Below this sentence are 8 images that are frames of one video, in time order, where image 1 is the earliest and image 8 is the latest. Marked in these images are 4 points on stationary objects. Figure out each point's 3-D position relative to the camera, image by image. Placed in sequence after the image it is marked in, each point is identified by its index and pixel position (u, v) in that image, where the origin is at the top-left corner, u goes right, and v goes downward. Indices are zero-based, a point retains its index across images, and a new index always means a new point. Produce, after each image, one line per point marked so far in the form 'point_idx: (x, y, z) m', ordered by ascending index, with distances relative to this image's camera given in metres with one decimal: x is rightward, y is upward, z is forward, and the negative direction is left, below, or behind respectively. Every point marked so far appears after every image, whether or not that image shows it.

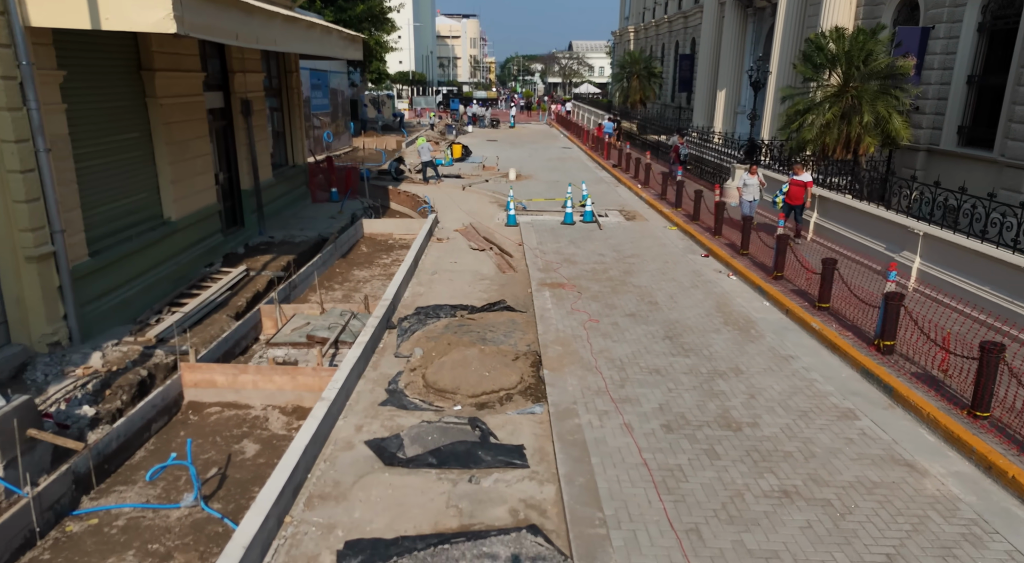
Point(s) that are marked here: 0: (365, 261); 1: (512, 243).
0: (-2.8, +0.4, +13.7) m
1: (0.0, +0.7, +14.3) m
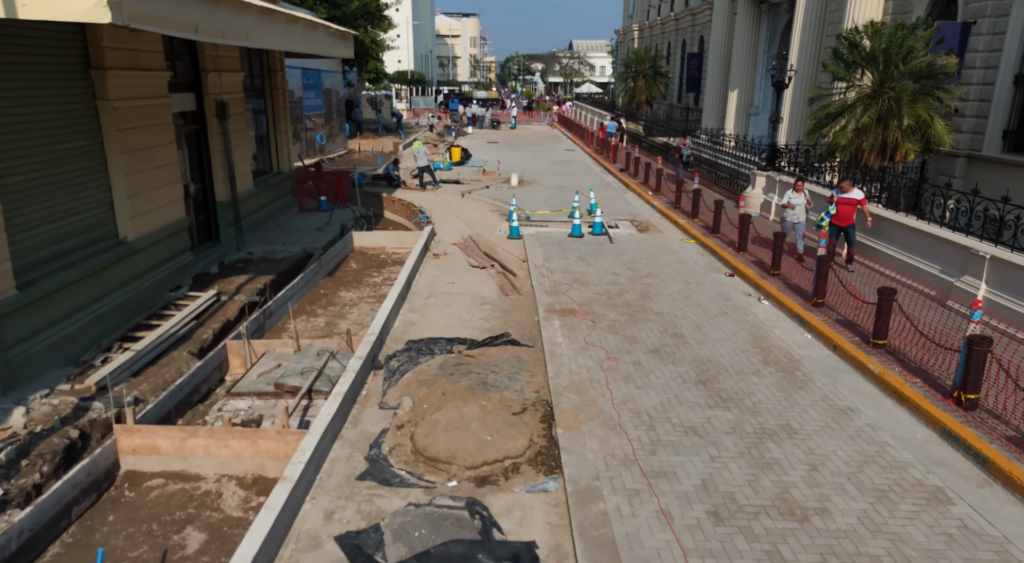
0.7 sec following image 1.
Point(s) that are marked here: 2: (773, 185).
0: (-2.7, 0.0, +12.4) m
1: (+0.1, +0.4, +13.0) m
2: (+5.8, +2.1, +15.9) m
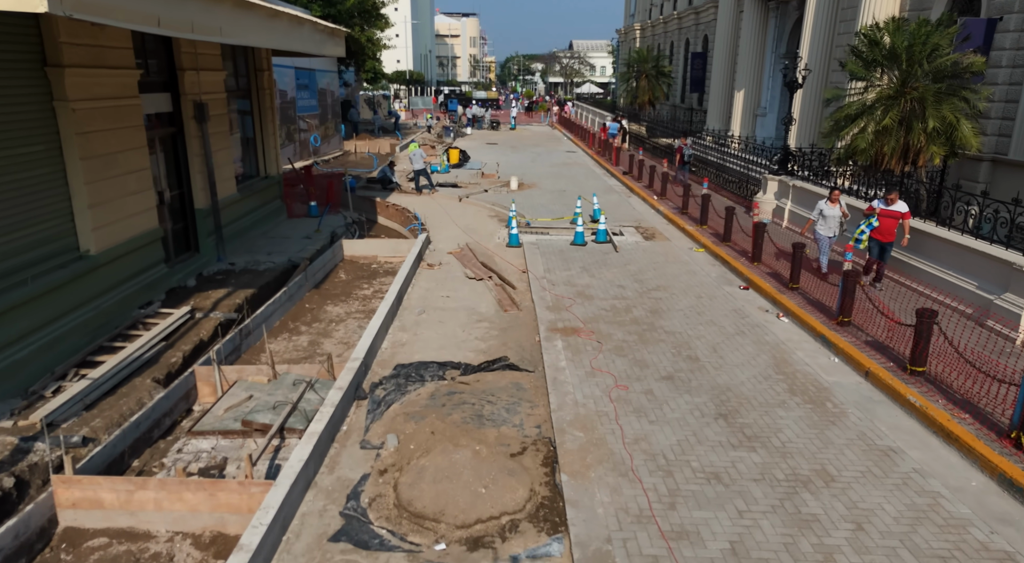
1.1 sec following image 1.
0: (-2.7, -0.2, +11.7) m
1: (0.0, +0.2, +12.2) m
2: (+5.7, +1.9, +15.1) m
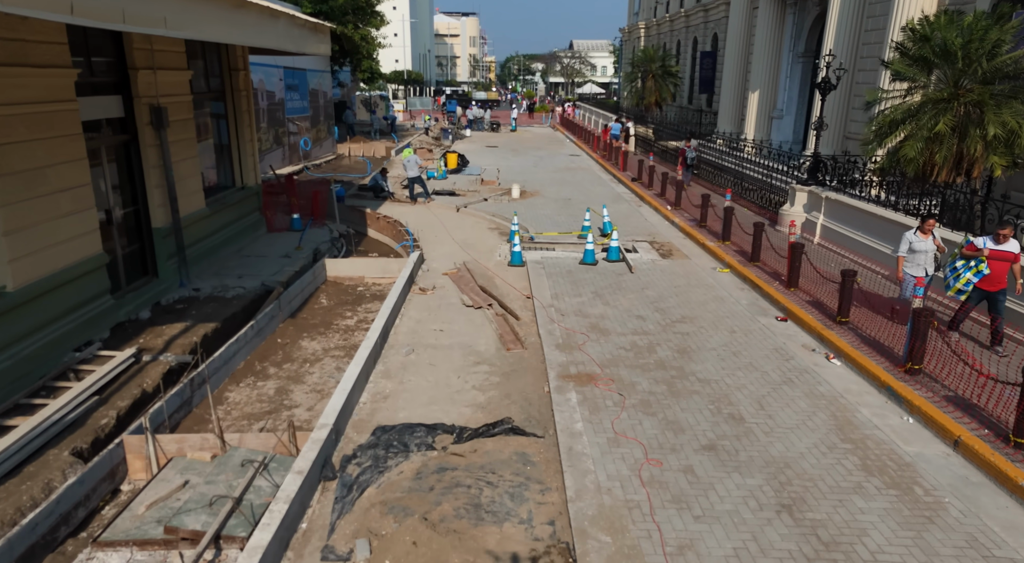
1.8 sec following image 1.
0: (-2.7, -0.6, +10.2) m
1: (+0.1, -0.2, +10.8) m
2: (+5.8, +1.5, +13.7) m
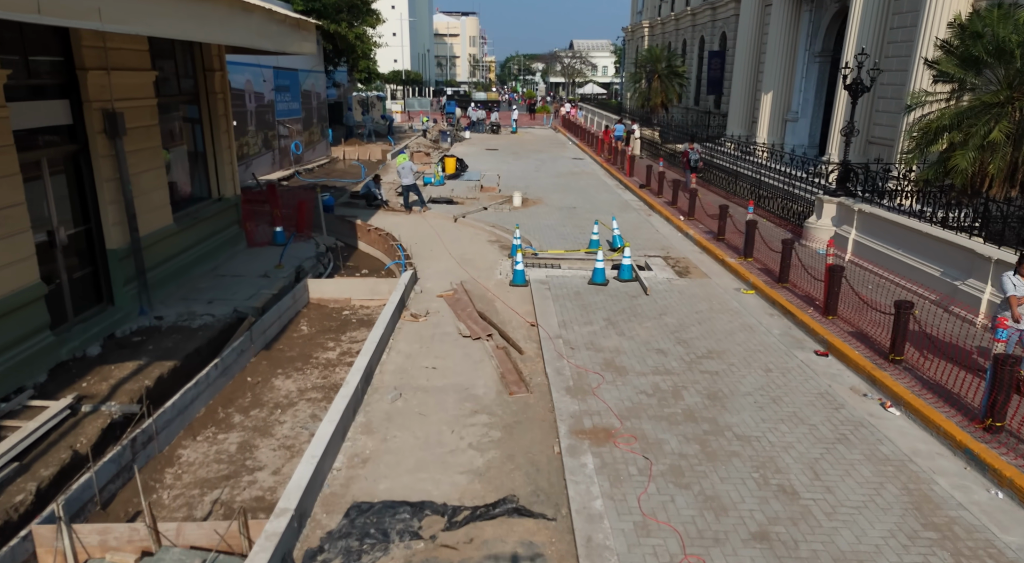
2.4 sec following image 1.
0: (-2.7, -0.9, +9.1) m
1: (+0.1, -0.6, +9.6) m
2: (+5.8, +1.2, +12.5) m
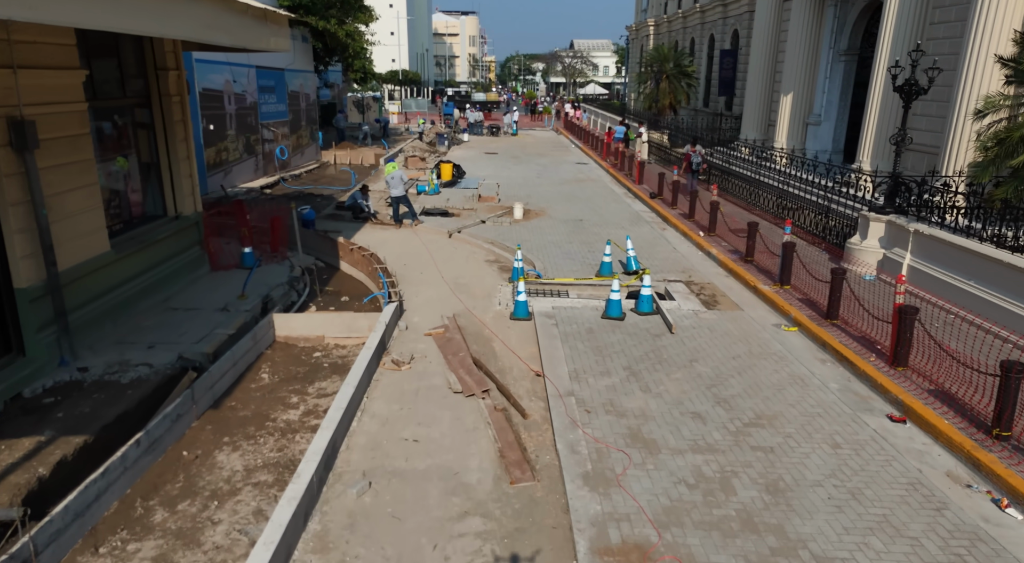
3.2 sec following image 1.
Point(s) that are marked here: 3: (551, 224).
0: (-2.6, -1.4, +7.4) m
1: (+0.1, -1.0, +8.0) m
2: (+5.8, +0.7, +10.9) m
3: (+0.9, +1.3, +16.5) m
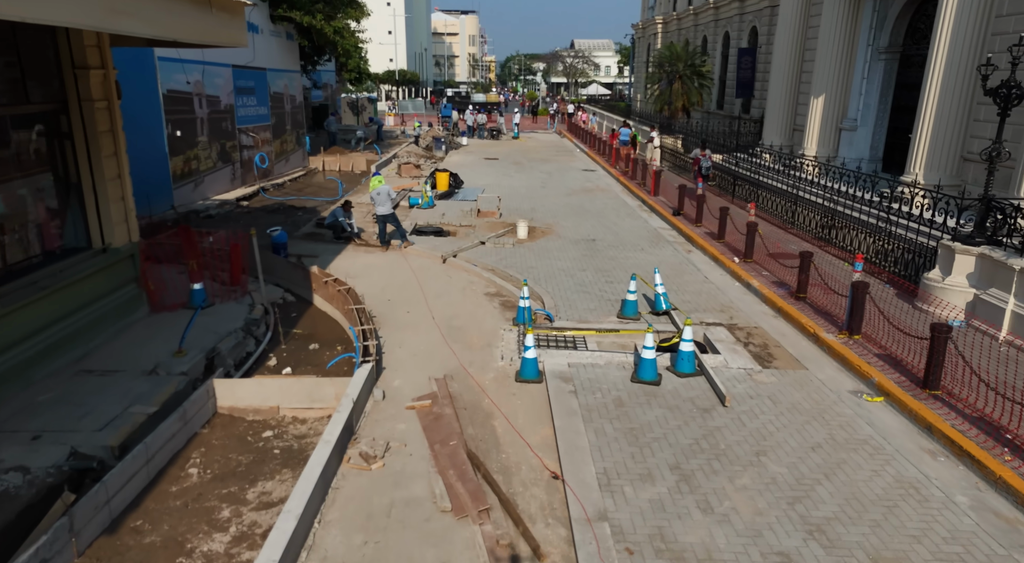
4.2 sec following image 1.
0: (-2.6, -2.0, +5.3) m
1: (+0.2, -1.6, +5.9) m
2: (+5.9, +0.1, +8.8) m
3: (+1.0, +0.8, +14.5) m
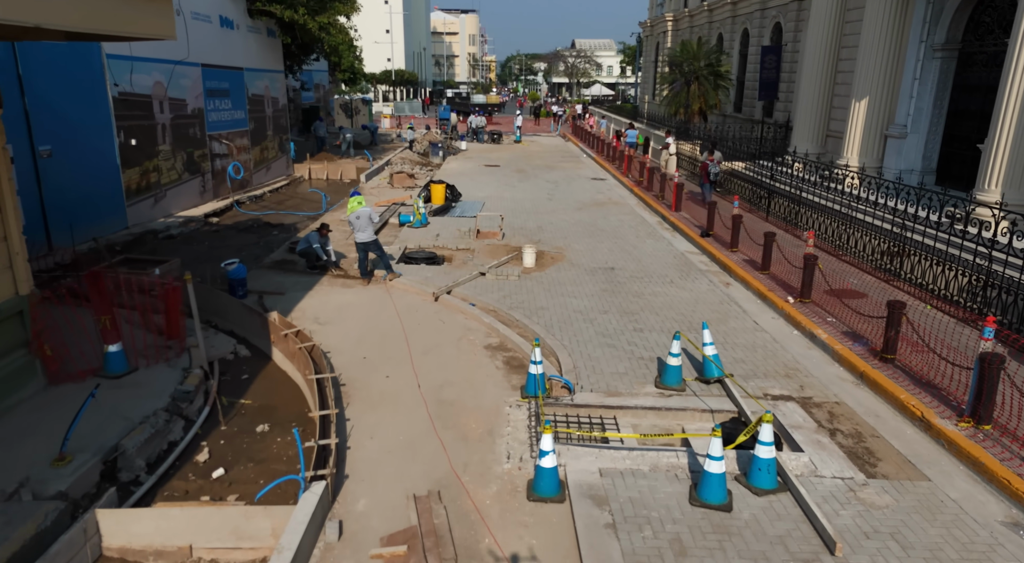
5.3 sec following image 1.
0: (-2.5, -2.6, +3.1) m
1: (+0.3, -2.3, +3.7) m
2: (+6.0, -0.5, +6.6) m
3: (+1.1, +0.1, +12.2) m
